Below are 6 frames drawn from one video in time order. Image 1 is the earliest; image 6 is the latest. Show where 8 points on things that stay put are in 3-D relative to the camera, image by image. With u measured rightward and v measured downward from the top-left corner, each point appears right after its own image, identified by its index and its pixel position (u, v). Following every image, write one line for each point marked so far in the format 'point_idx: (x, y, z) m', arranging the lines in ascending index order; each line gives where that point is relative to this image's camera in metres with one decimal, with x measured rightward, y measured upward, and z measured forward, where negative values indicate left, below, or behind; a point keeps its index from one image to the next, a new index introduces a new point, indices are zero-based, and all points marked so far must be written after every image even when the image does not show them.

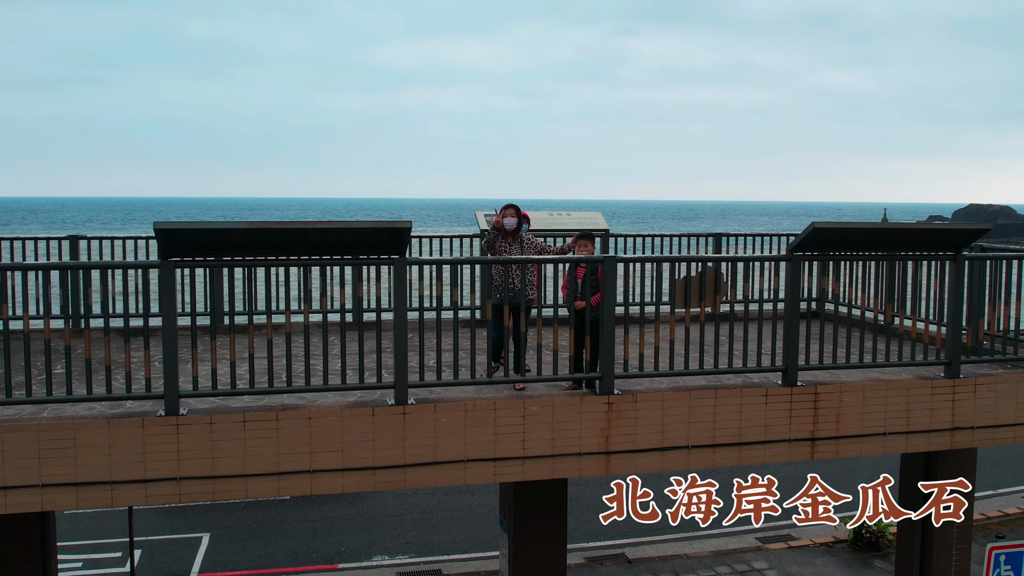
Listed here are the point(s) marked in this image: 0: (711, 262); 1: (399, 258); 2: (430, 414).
0: (+1.4, +0.2, +6.1) m
1: (-0.7, +0.2, +5.7) m
2: (-0.5, -0.8, +5.8) m
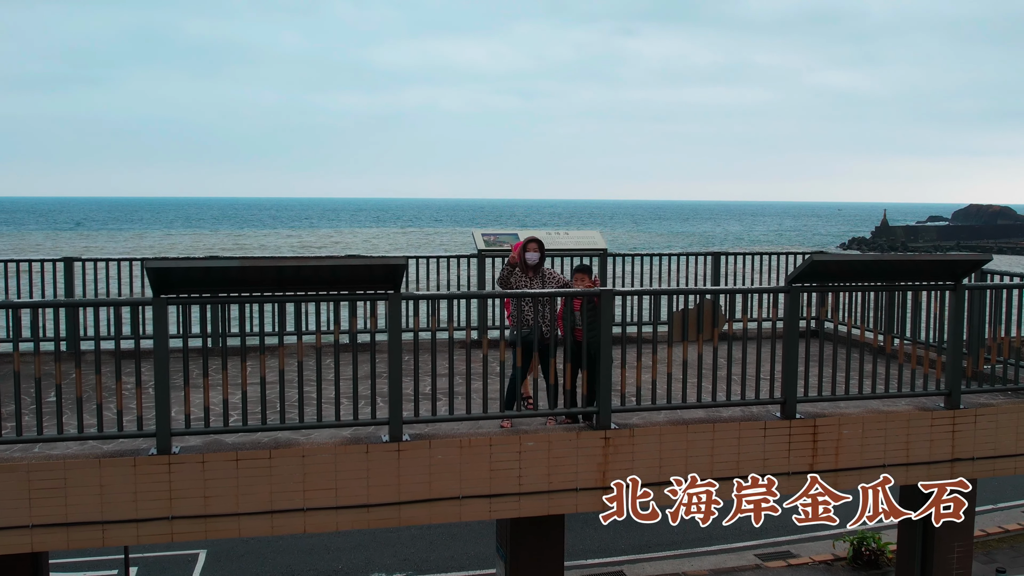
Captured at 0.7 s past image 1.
0: (+1.4, 0.0, +6.0) m
1: (-0.8, 0.0, +5.6) m
2: (-0.6, -1.1, +5.7) m
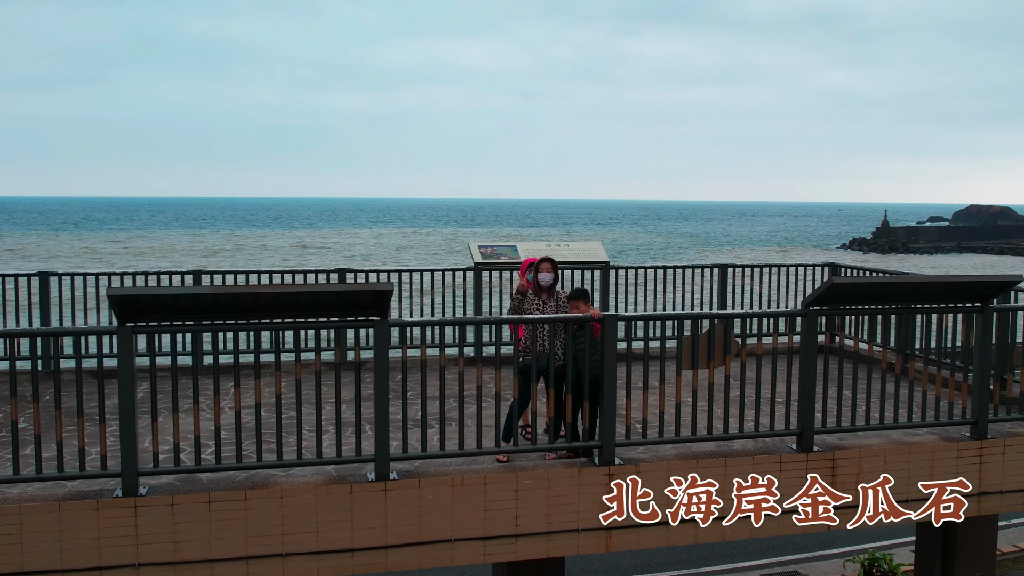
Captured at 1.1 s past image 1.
0: (+1.3, -0.2, +5.6) m
1: (-0.8, -0.2, +5.2) m
2: (-0.6, -1.2, +5.3) m
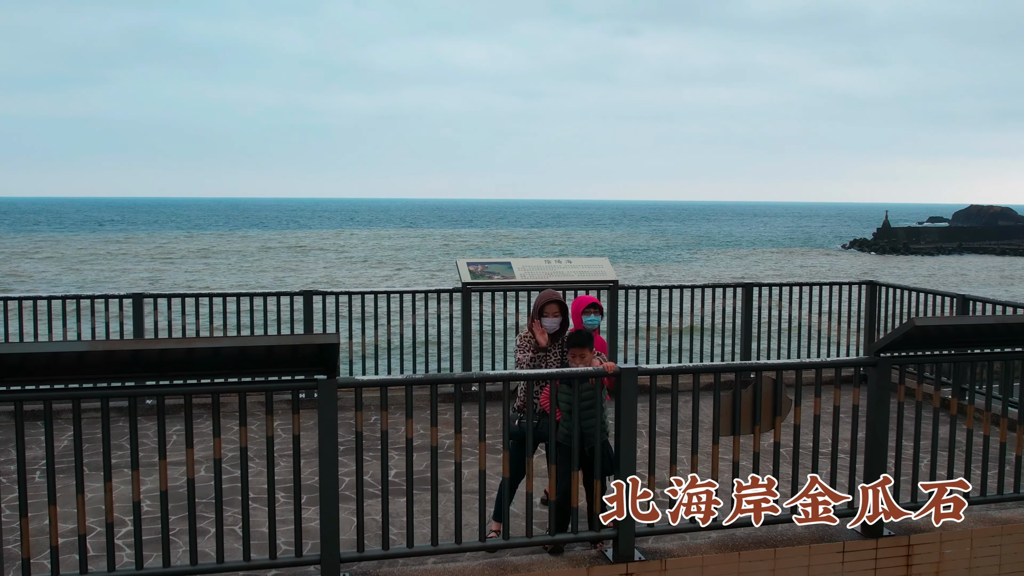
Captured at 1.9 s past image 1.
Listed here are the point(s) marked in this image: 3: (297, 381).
0: (+1.3, -0.4, +4.4) m
1: (-0.8, -0.4, +3.9) m
2: (-0.6, -1.5, +4.0) m
3: (-1.0, -0.4, +4.0) m
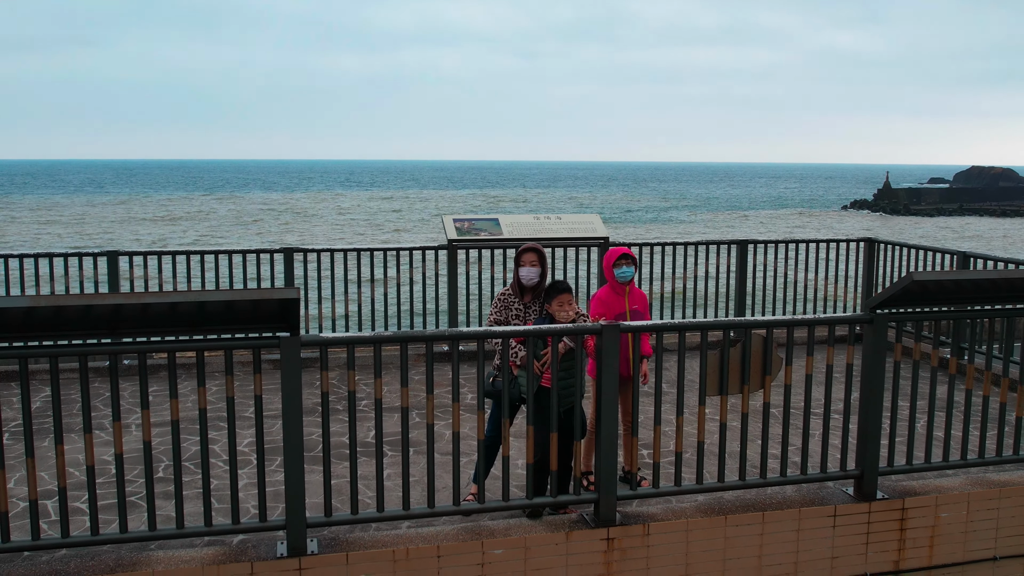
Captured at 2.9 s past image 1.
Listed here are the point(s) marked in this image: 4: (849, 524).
0: (+1.2, -0.2, +4.1) m
1: (-1.0, -0.2, +3.7) m
2: (-0.8, -1.2, +3.8) m
3: (-1.1, -0.2, +3.8) m
4: (+1.7, -1.2, +4.4) m
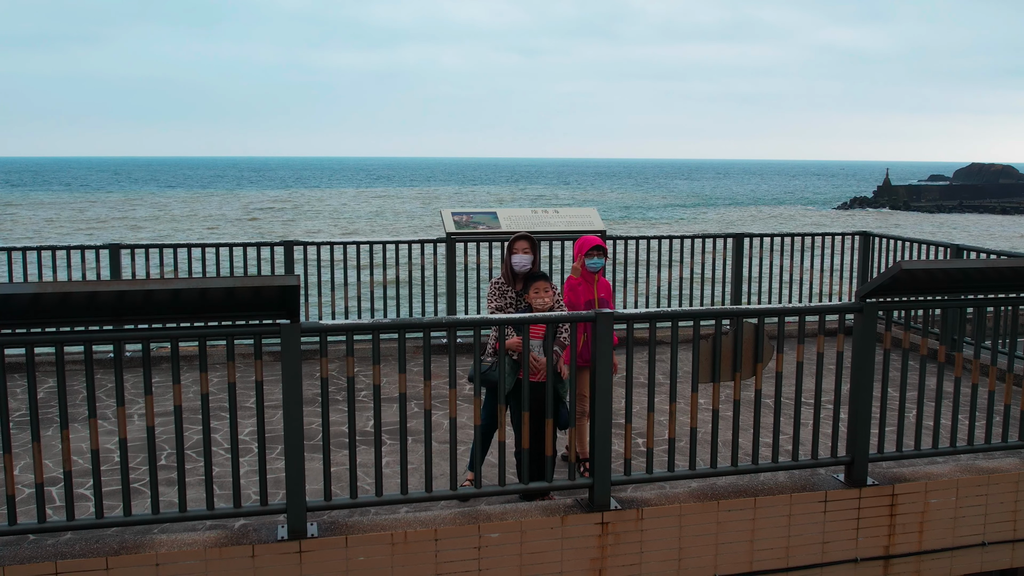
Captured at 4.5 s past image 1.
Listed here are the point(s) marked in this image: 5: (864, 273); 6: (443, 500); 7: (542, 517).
0: (+1.2, -0.1, +4.2) m
1: (-1.0, -0.2, +3.8) m
2: (-0.8, -1.2, +3.9) m
3: (-1.1, -0.2, +3.8) m
4: (+1.7, -1.2, +4.5) m
5: (+3.7, +0.1, +9.1) m
6: (-0.3, -1.0, +4.0) m
7: (+0.1, -1.1, +4.1) m
